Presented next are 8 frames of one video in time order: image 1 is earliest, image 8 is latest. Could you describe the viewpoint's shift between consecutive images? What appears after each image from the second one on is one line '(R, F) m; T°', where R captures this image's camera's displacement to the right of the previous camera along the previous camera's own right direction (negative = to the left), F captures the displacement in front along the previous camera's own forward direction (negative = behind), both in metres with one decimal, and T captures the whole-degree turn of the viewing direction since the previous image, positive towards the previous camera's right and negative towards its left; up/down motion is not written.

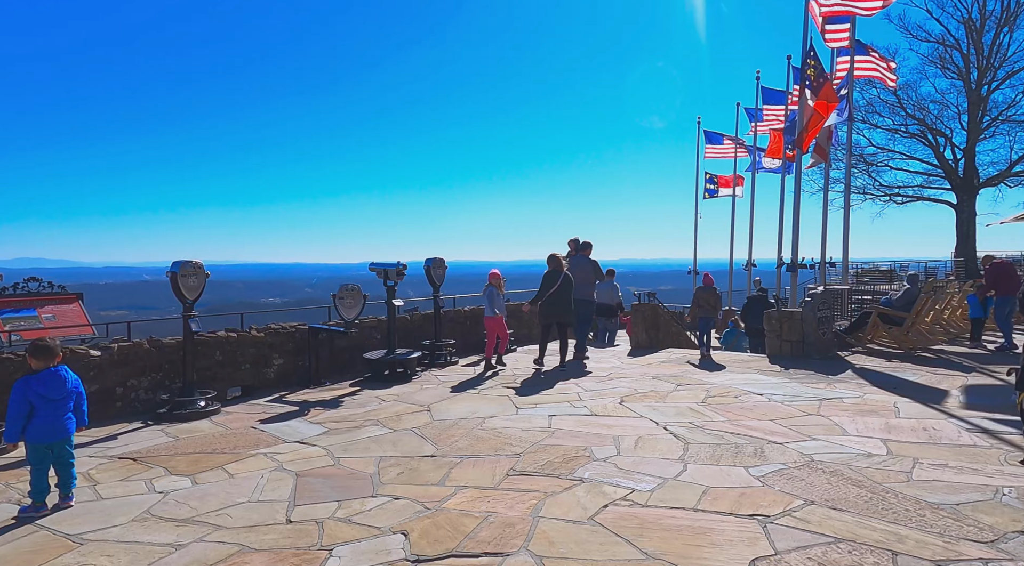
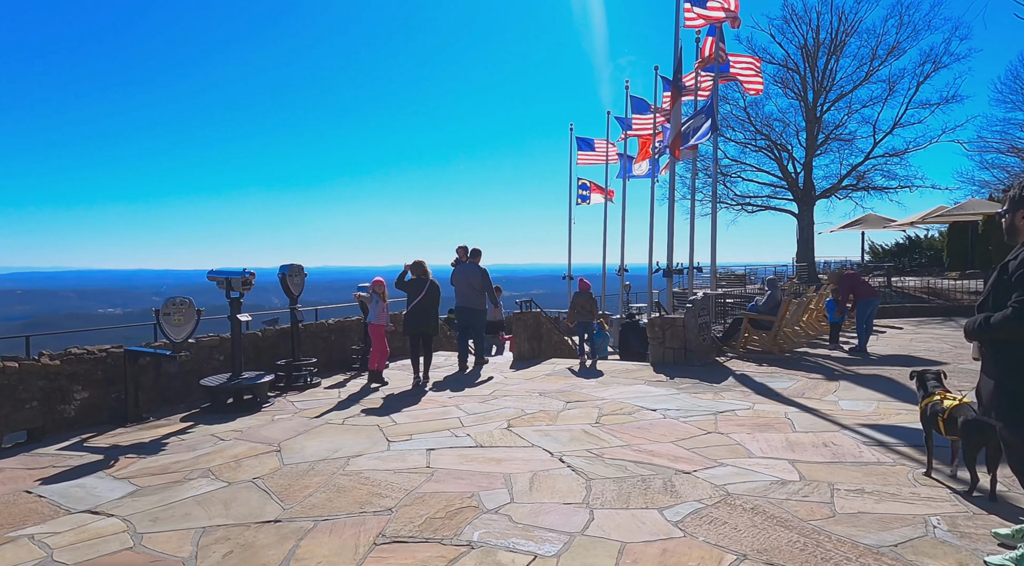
(0.0, +0.9) m; +11°
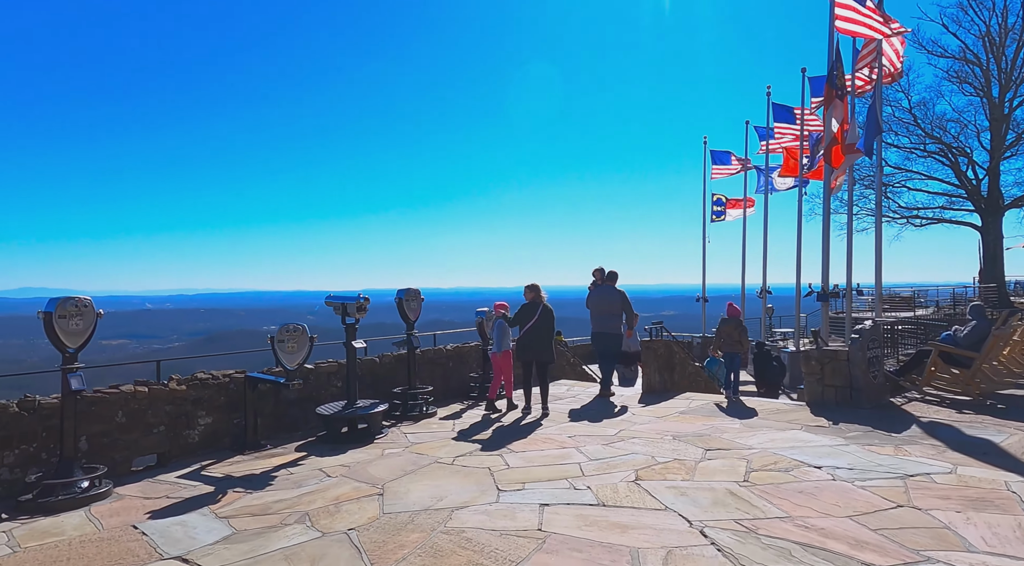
(0.0, +0.8) m; -11°
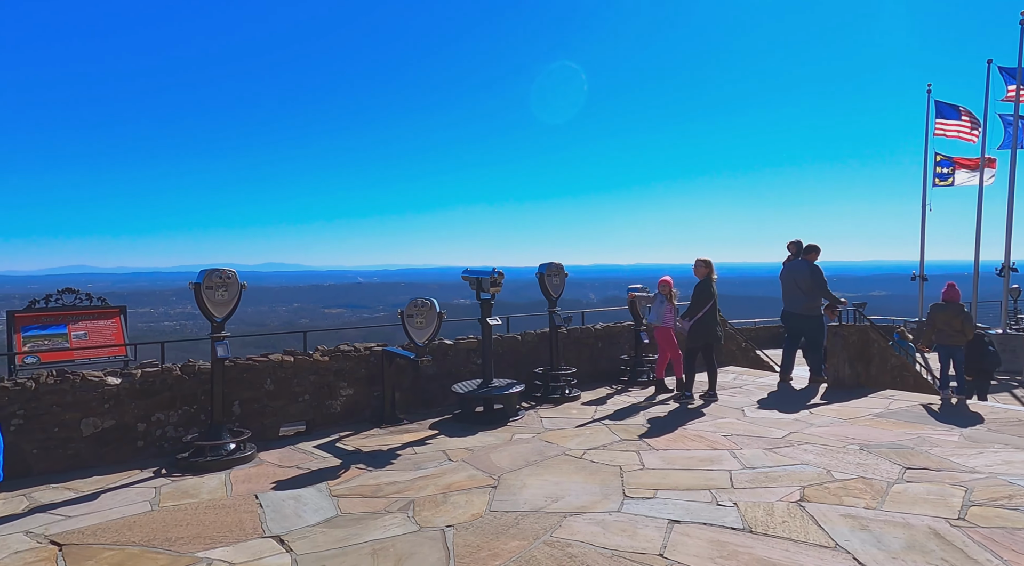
(+0.4, +0.8) m; -16°
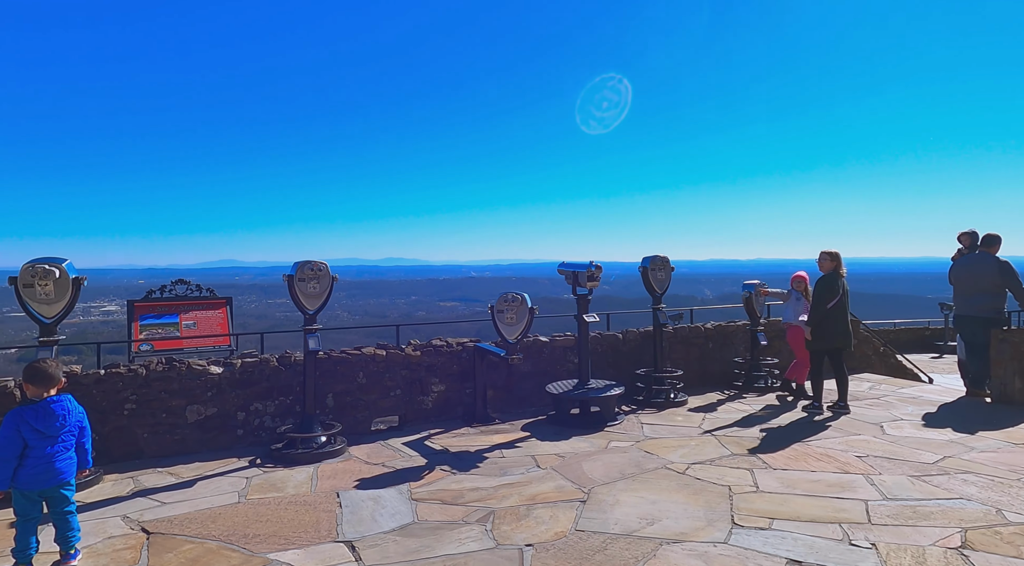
(+0.1, +0.5) m; -10°
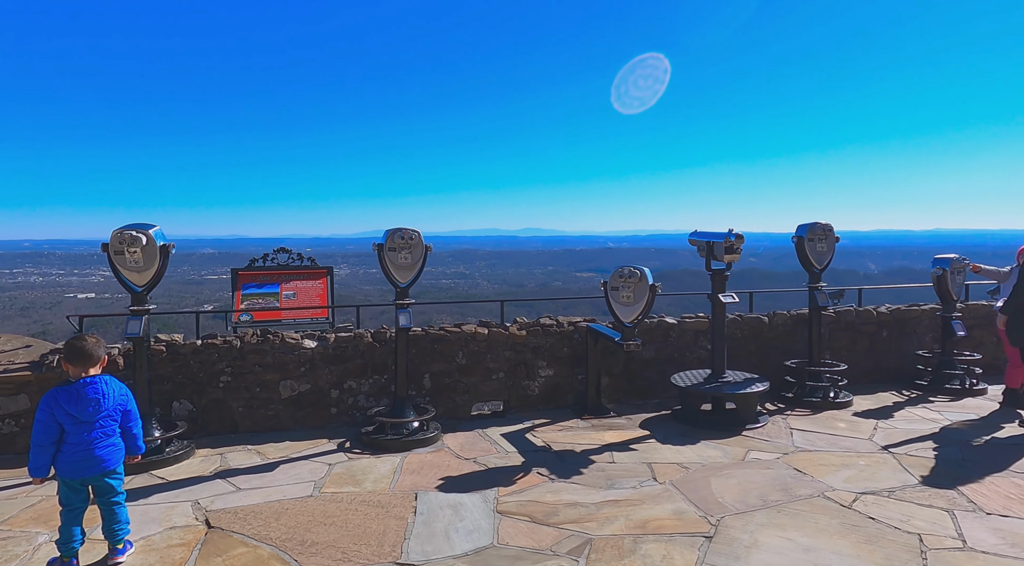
(+0.2, +0.9) m; -12°
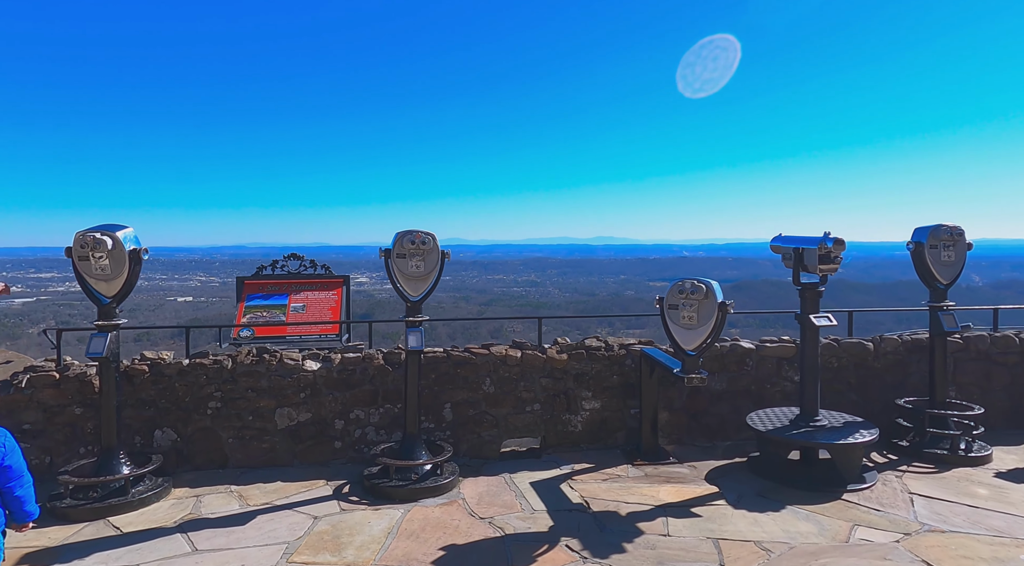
(+0.3, +1.1) m; -6°
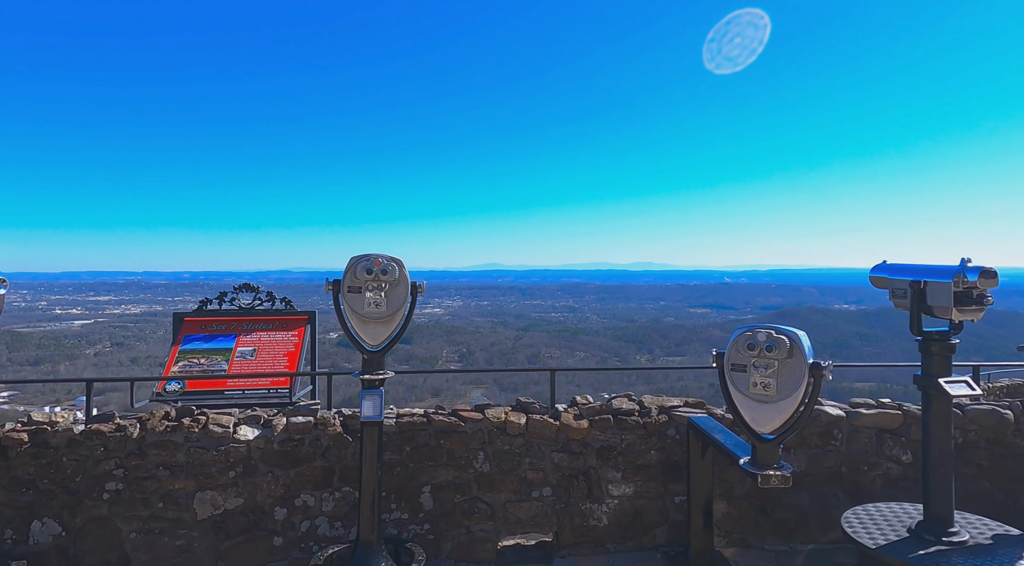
(+0.2, +1.3) m; -3°
